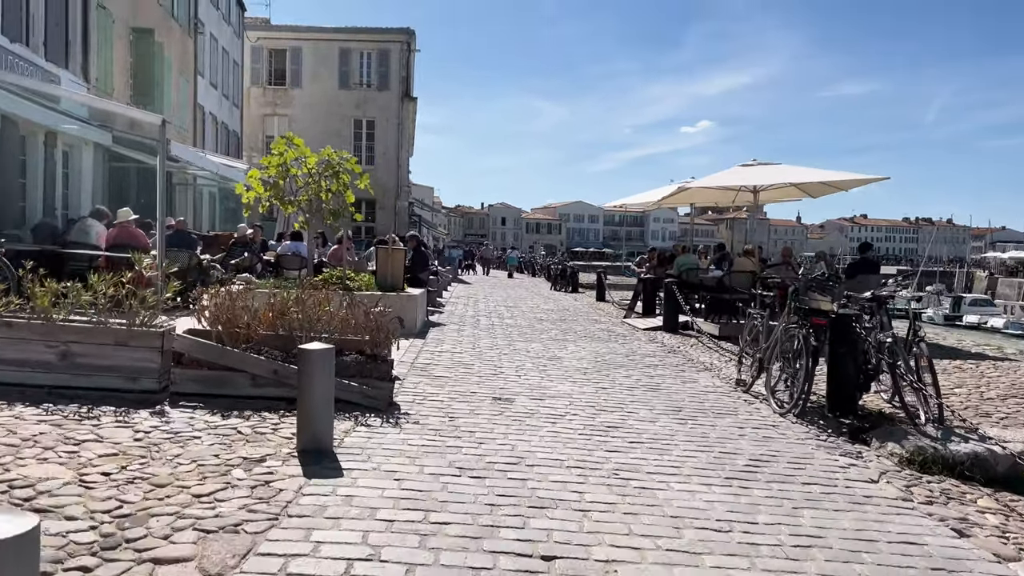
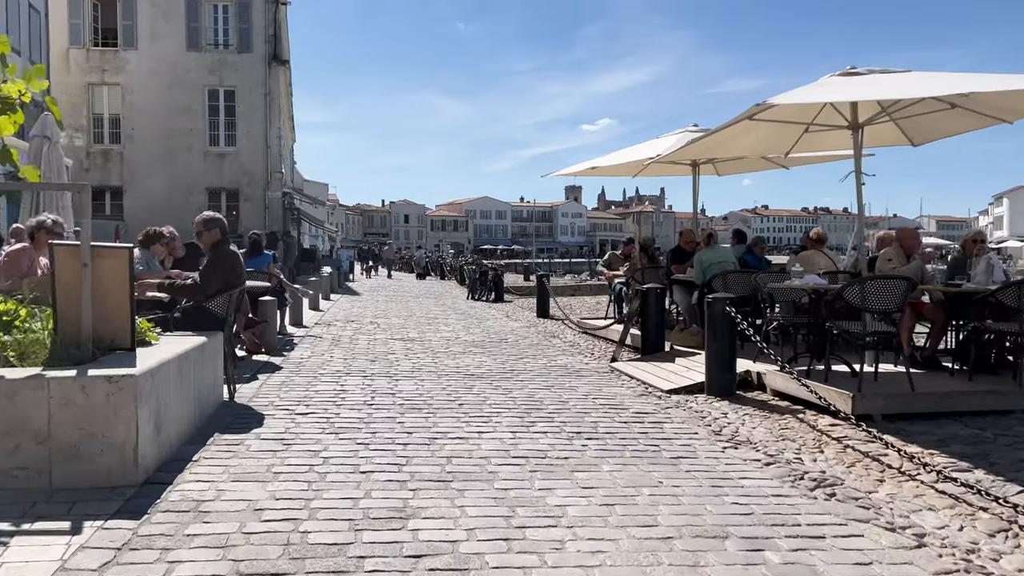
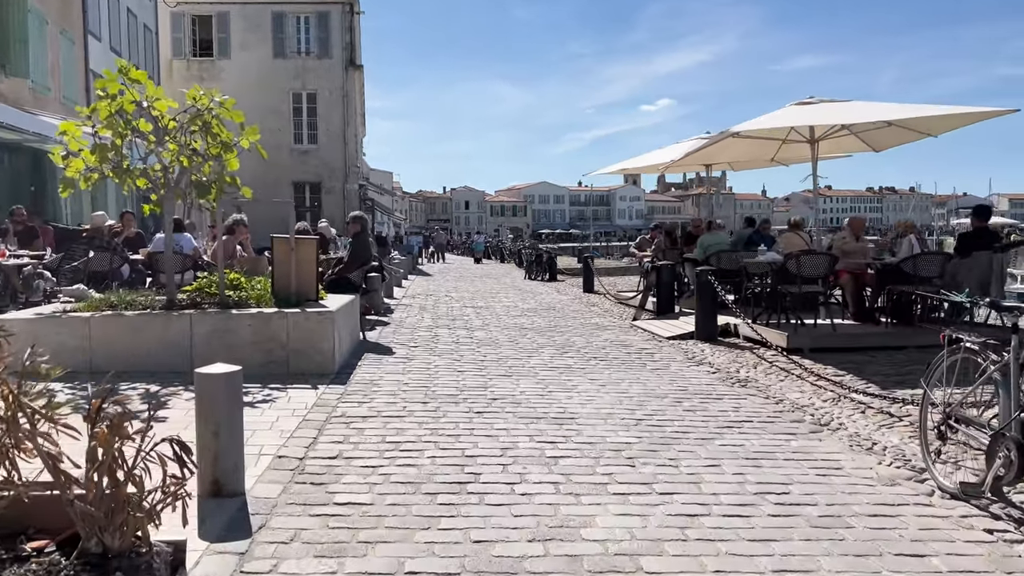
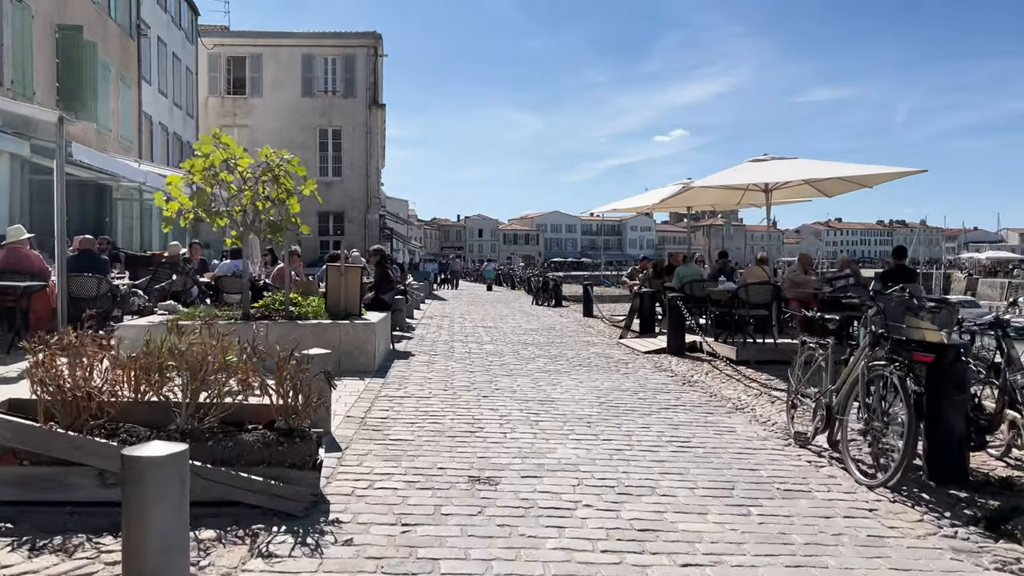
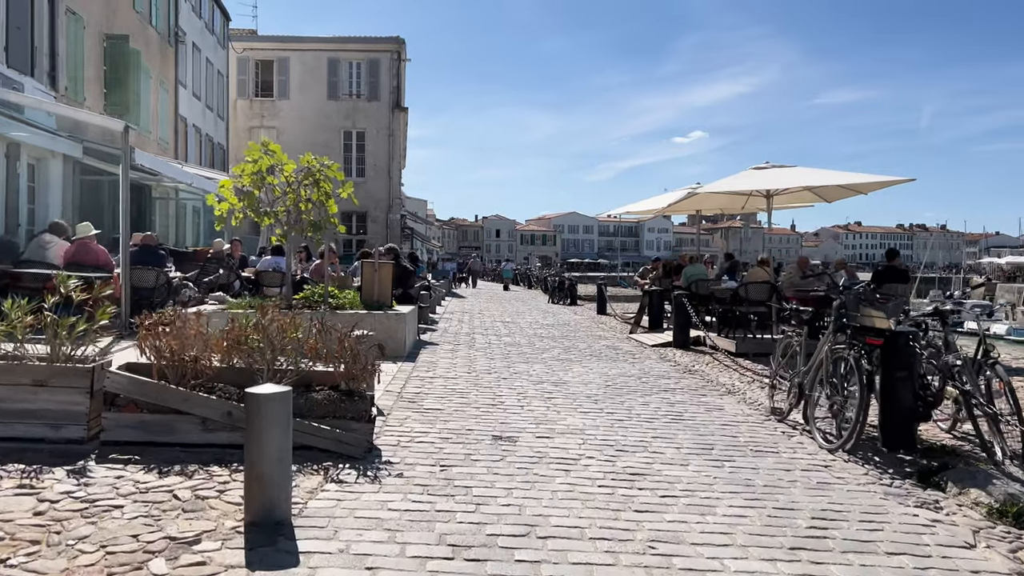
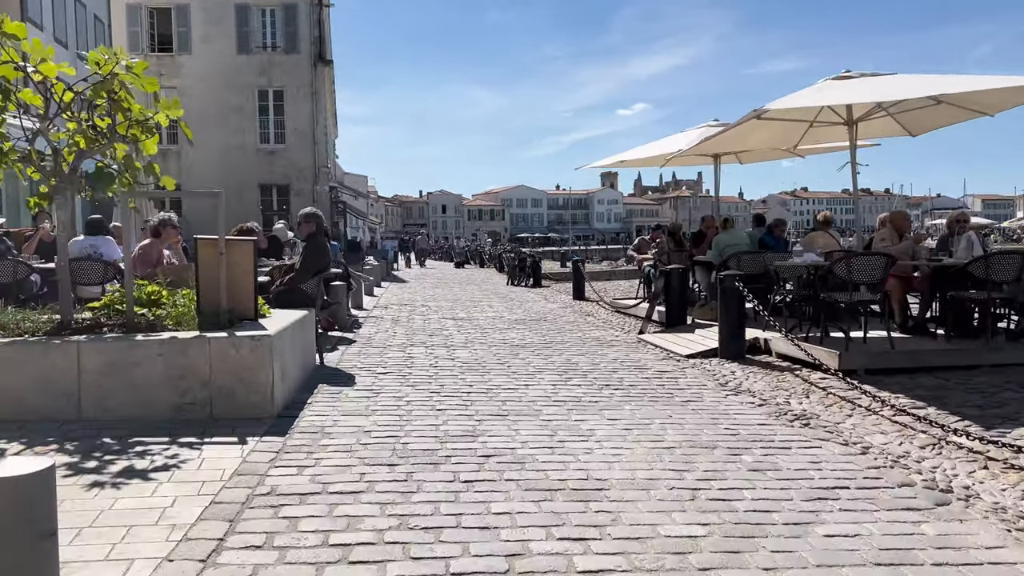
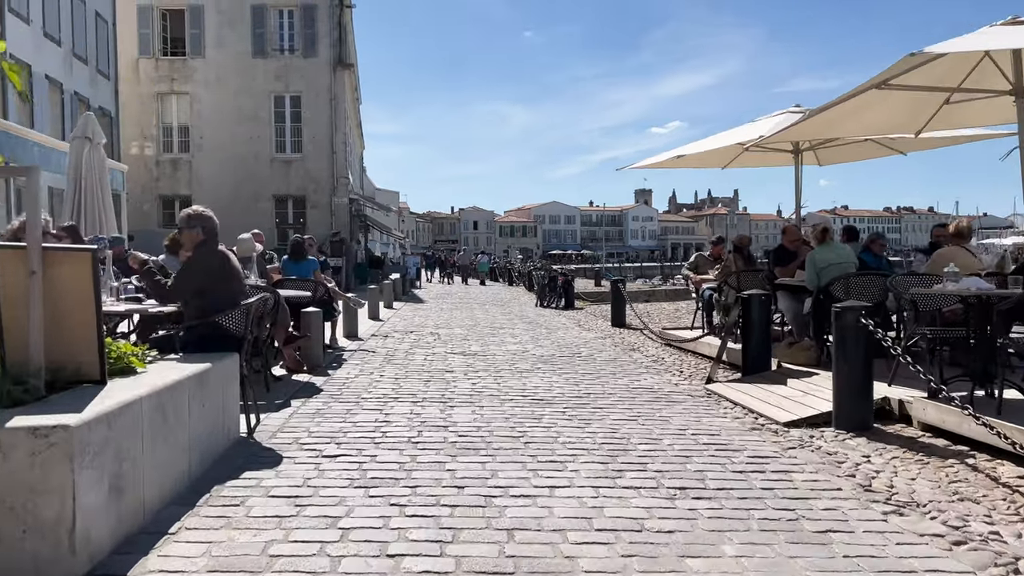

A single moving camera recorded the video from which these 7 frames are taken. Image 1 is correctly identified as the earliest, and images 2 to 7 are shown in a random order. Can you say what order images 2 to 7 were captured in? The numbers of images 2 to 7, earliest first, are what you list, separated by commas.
5, 4, 3, 6, 2, 7
